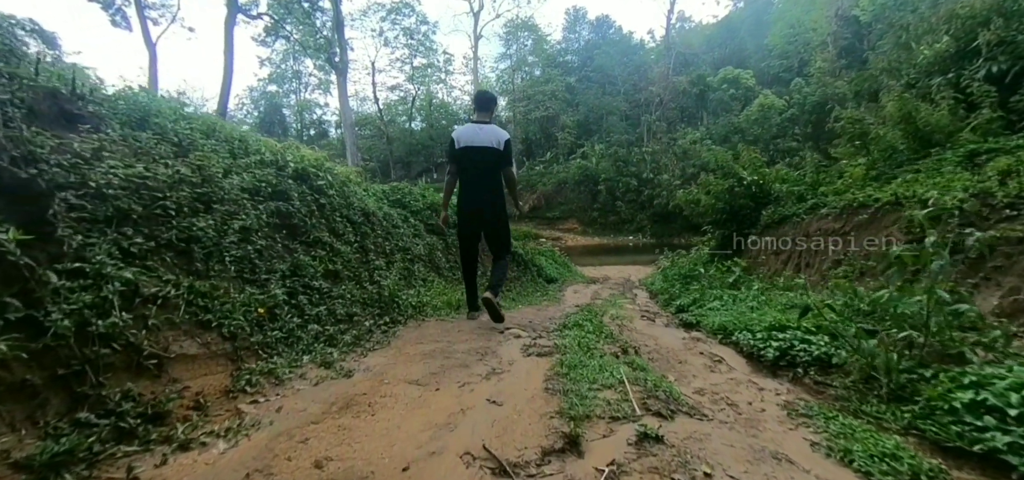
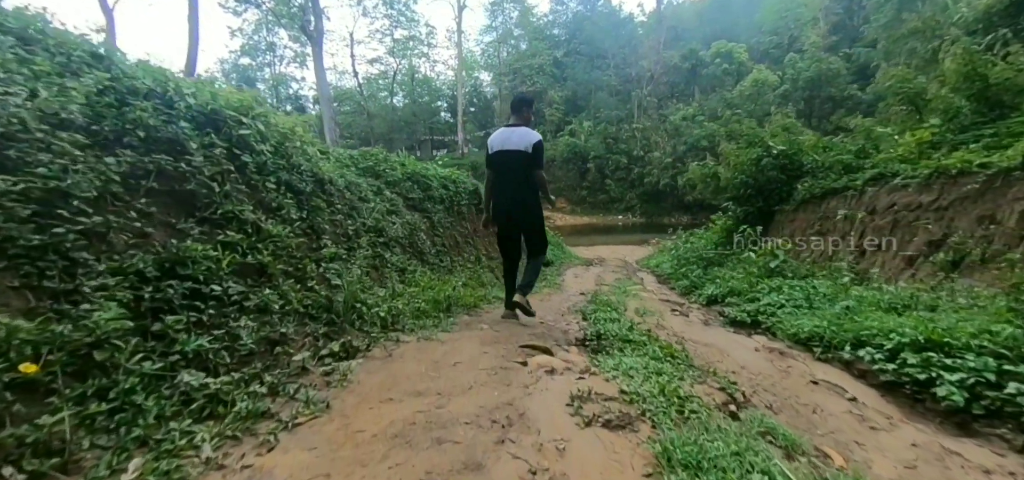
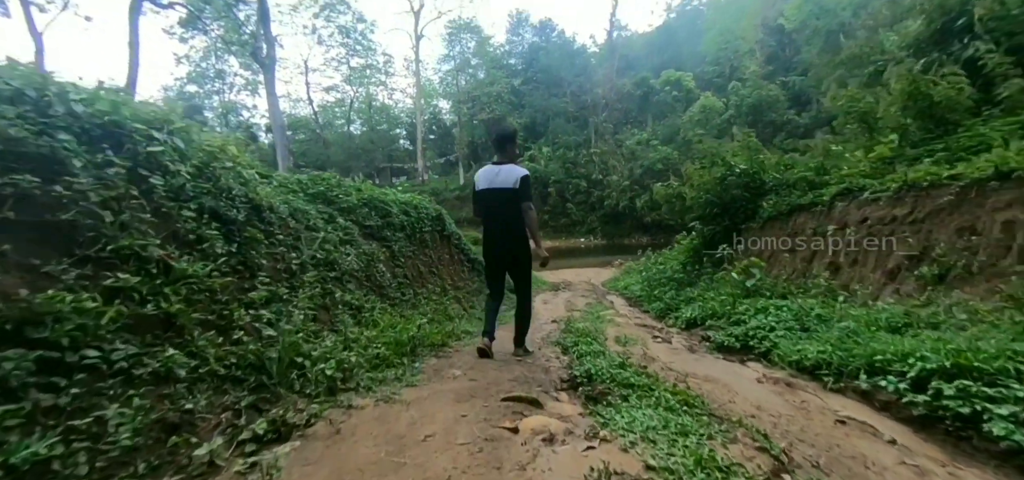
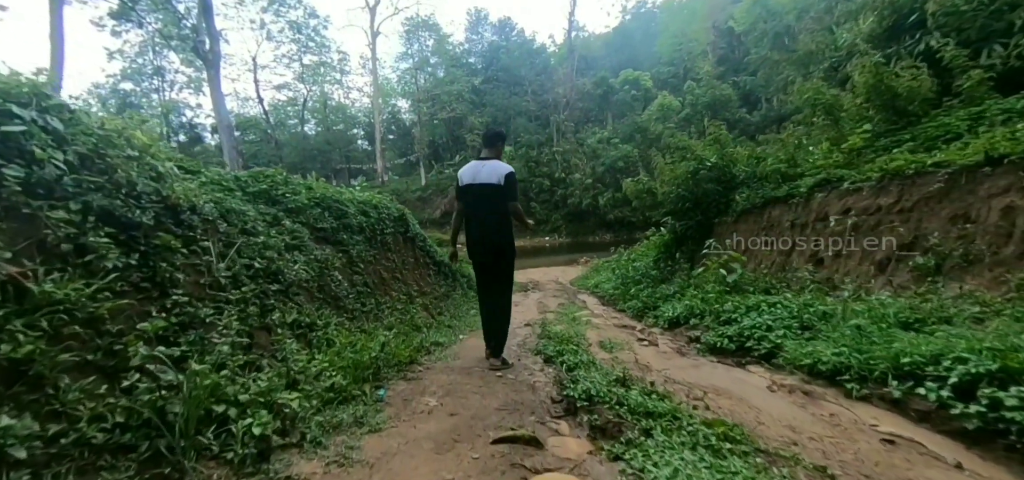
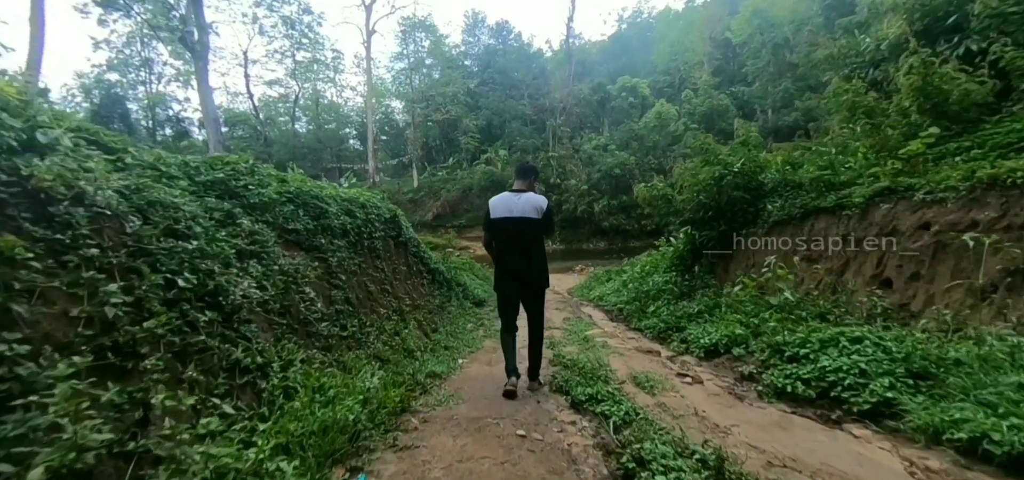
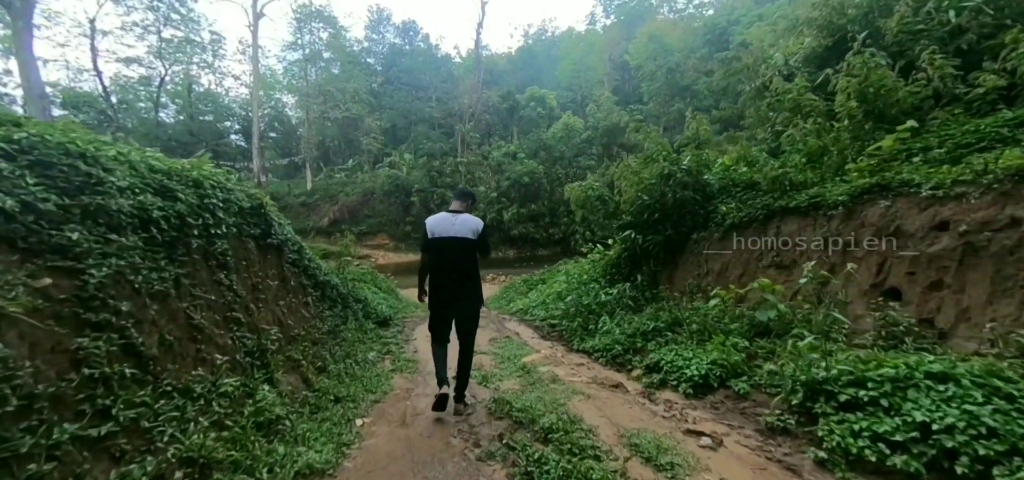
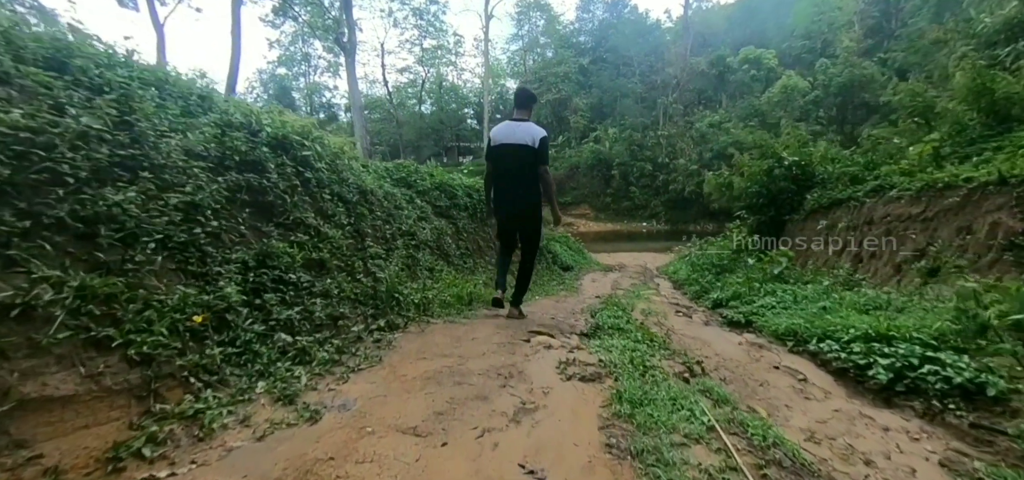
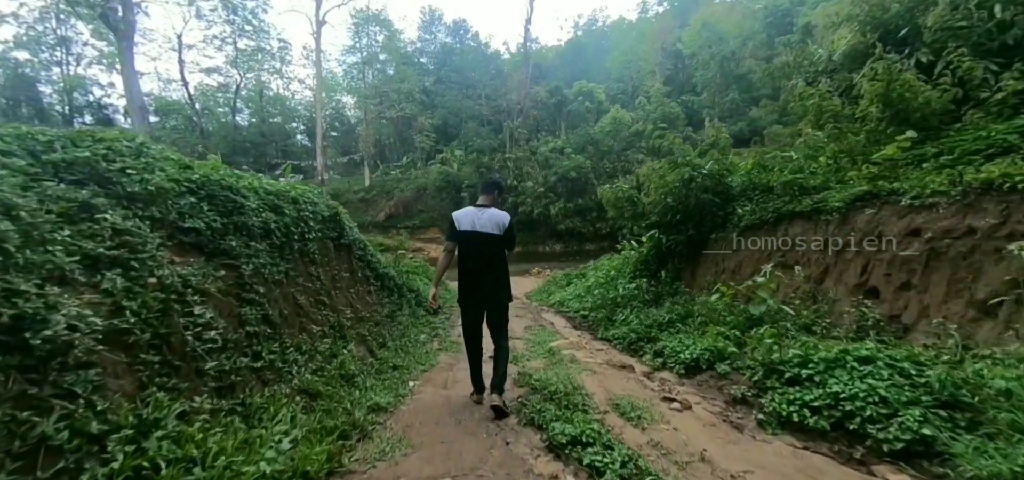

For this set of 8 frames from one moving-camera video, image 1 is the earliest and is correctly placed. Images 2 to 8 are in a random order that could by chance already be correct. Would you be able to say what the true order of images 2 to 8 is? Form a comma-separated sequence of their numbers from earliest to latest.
7, 2, 3, 4, 5, 8, 6
